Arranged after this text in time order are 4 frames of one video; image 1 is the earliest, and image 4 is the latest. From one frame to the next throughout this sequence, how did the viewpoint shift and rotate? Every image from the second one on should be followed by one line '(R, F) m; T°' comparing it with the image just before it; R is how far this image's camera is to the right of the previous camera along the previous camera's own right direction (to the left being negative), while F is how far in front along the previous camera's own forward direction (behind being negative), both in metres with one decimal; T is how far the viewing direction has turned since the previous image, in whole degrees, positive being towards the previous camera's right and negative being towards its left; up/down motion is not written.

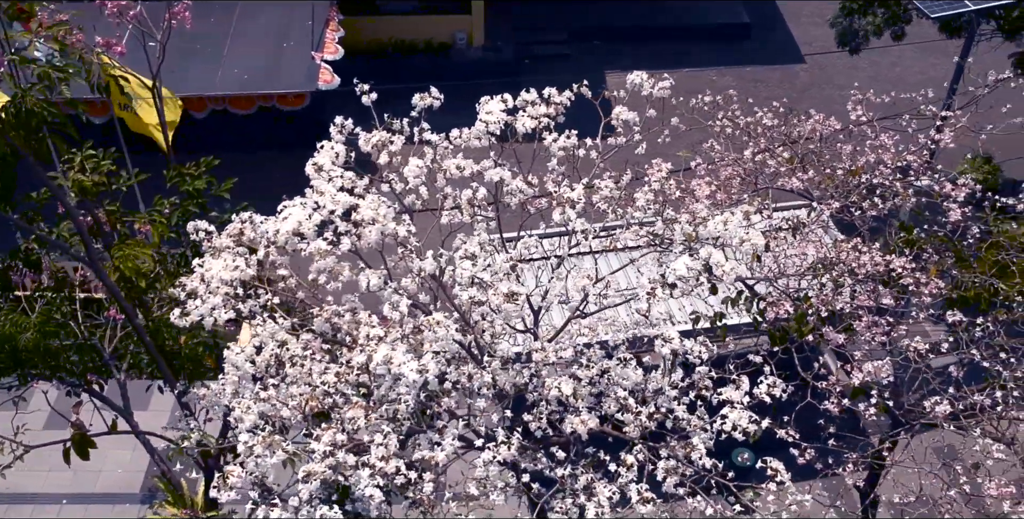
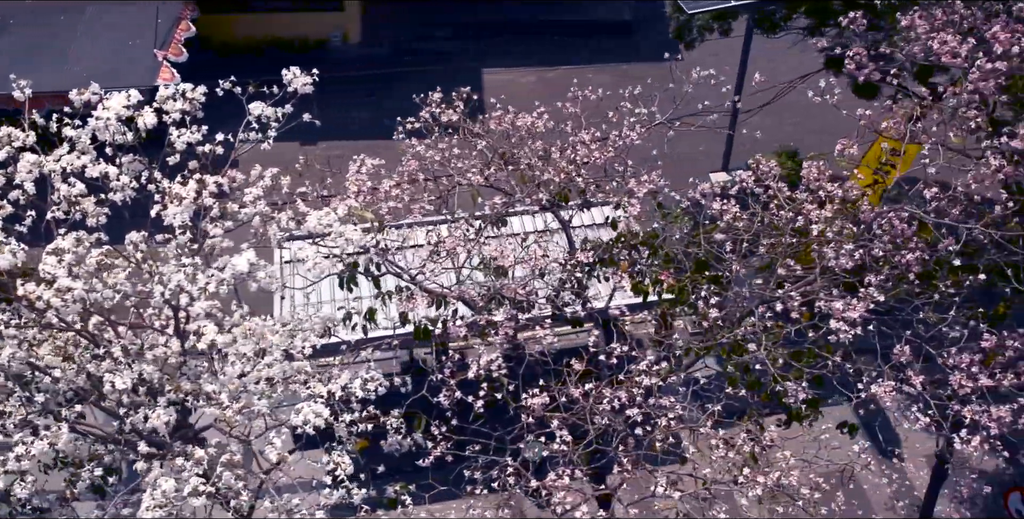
(+2.6, 0.0) m; 0°
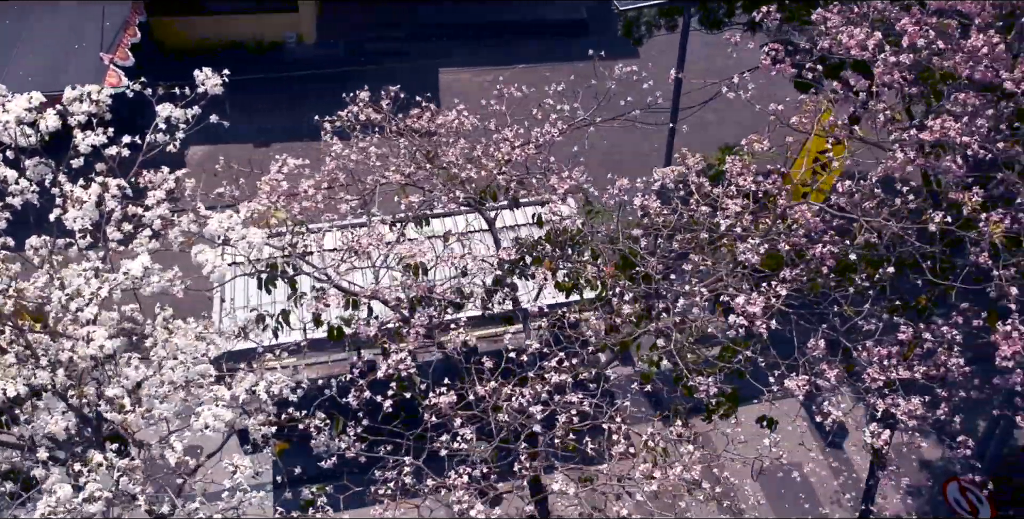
(+0.5, 0.0) m; +1°
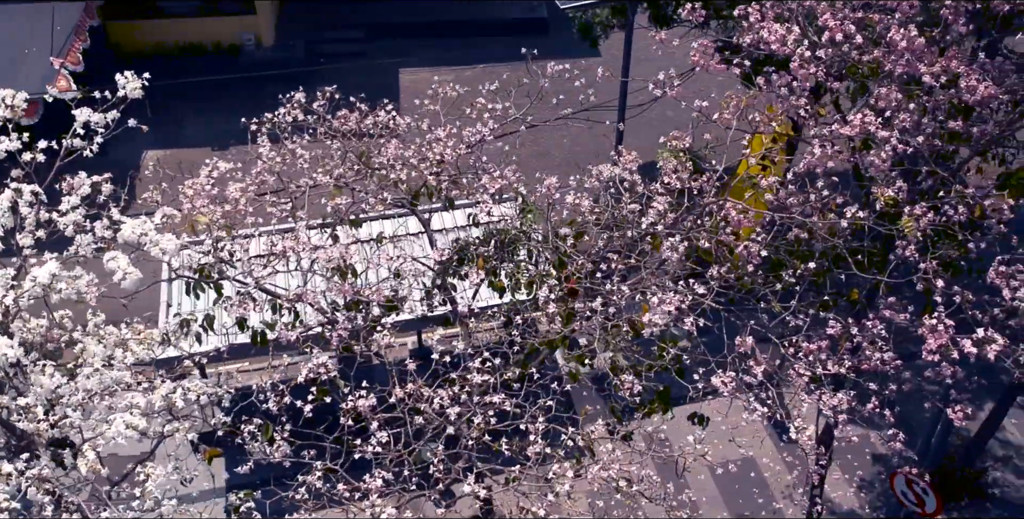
(+0.4, 0.0) m; +1°
